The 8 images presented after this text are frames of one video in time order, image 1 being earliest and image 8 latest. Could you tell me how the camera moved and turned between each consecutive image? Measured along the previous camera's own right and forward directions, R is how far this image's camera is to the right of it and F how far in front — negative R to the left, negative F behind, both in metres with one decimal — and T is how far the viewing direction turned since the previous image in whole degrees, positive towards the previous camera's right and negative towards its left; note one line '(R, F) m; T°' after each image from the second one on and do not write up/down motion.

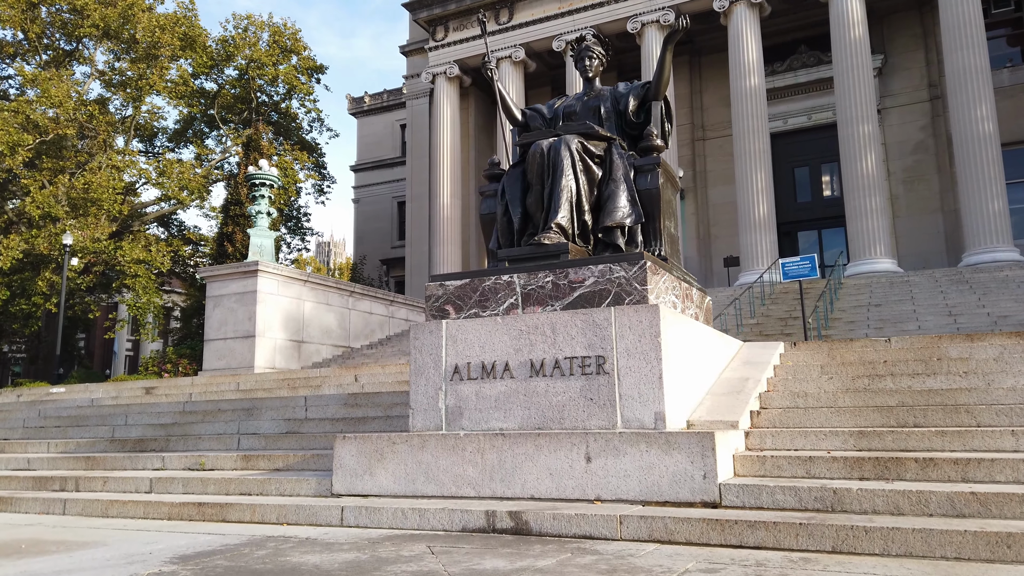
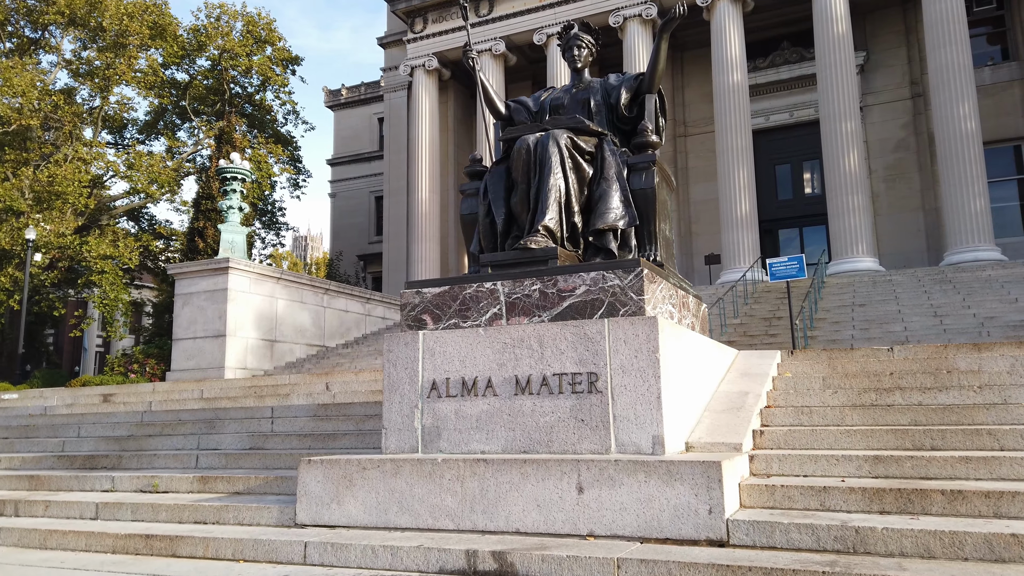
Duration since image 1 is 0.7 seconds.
(0.0, +0.5) m; +2°
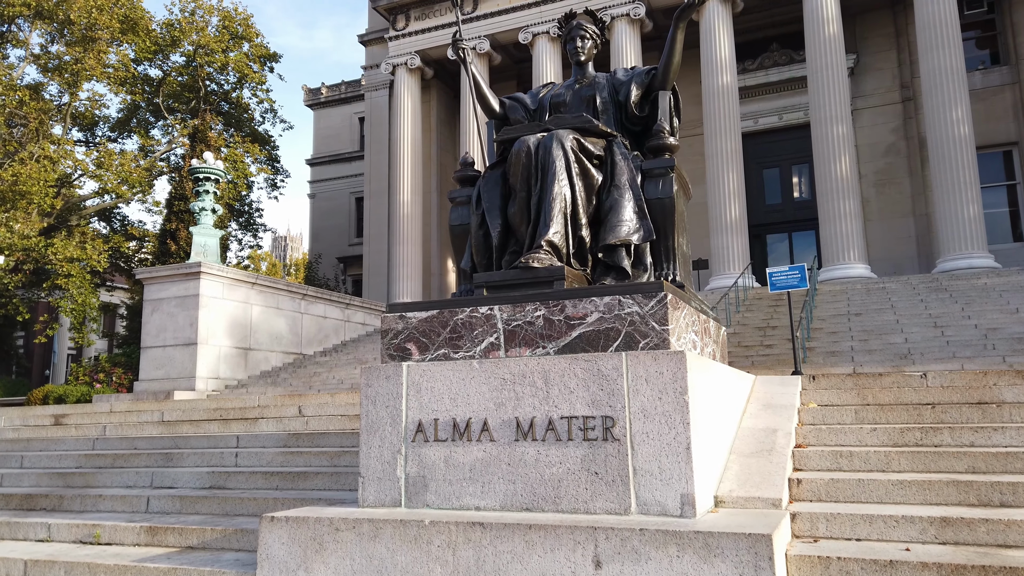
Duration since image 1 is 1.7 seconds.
(-0.1, +0.7) m; +1°
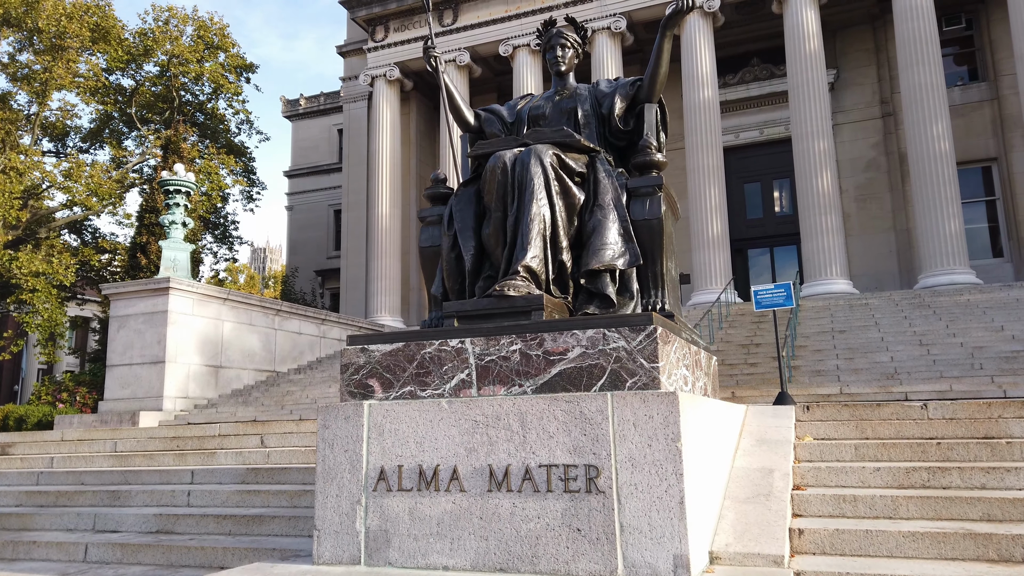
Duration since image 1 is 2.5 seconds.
(0.0, +0.4) m; +1°
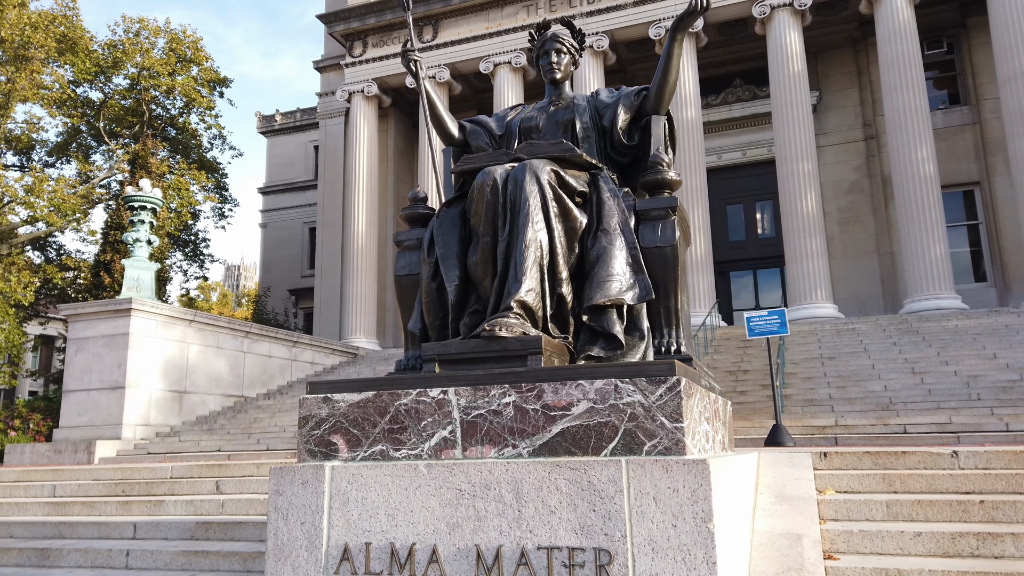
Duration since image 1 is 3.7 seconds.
(-0.1, +0.6) m; +2°
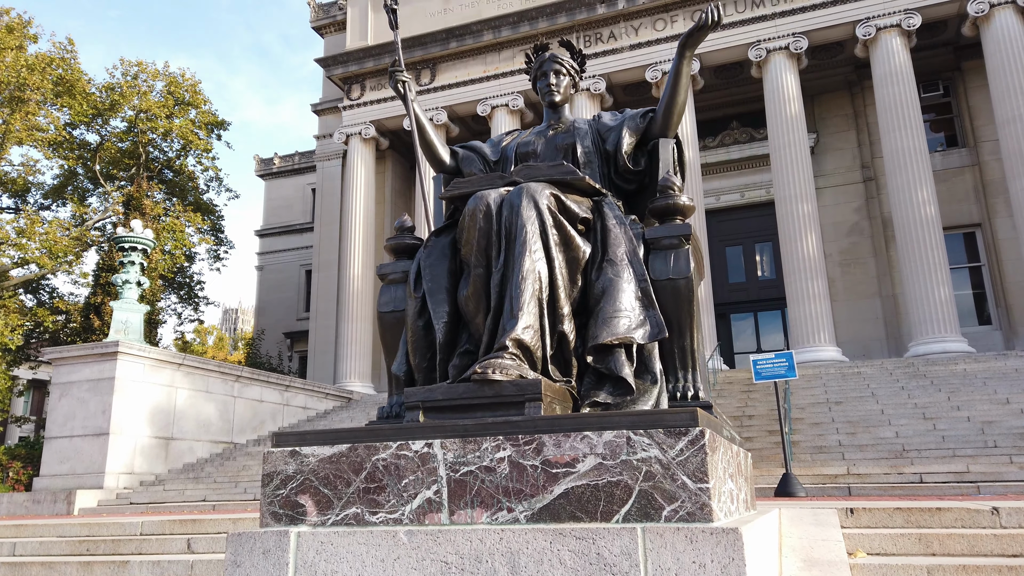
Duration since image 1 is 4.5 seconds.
(0.0, +0.4) m; 0°
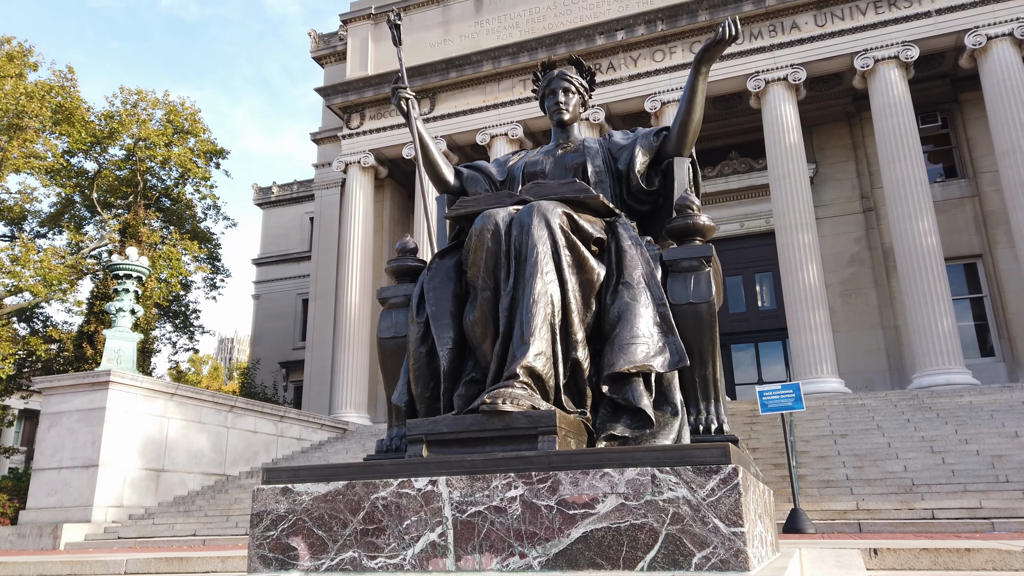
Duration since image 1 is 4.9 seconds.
(-0.1, +0.2) m; 0°
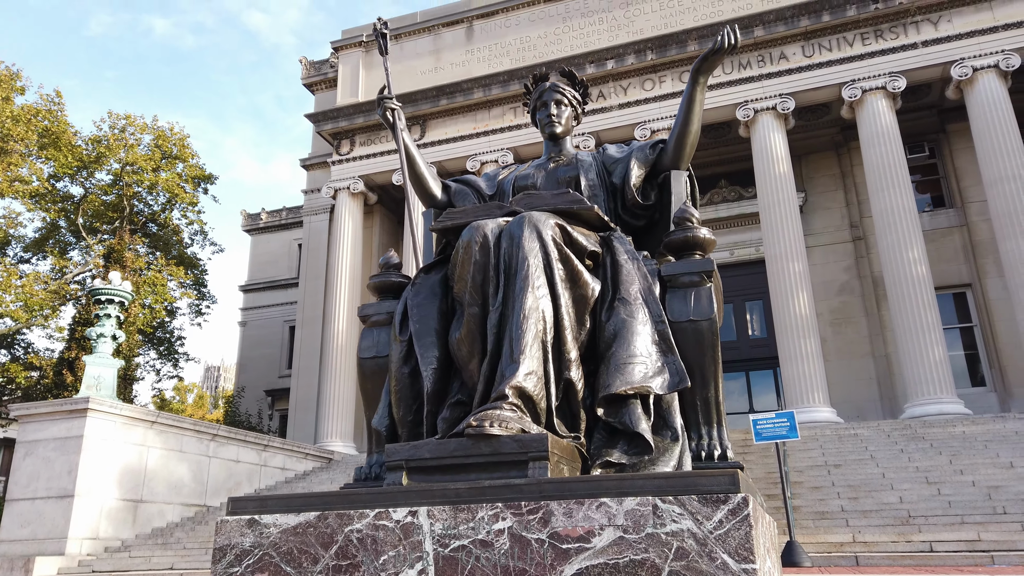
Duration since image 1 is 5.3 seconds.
(0.0, +0.2) m; +1°
